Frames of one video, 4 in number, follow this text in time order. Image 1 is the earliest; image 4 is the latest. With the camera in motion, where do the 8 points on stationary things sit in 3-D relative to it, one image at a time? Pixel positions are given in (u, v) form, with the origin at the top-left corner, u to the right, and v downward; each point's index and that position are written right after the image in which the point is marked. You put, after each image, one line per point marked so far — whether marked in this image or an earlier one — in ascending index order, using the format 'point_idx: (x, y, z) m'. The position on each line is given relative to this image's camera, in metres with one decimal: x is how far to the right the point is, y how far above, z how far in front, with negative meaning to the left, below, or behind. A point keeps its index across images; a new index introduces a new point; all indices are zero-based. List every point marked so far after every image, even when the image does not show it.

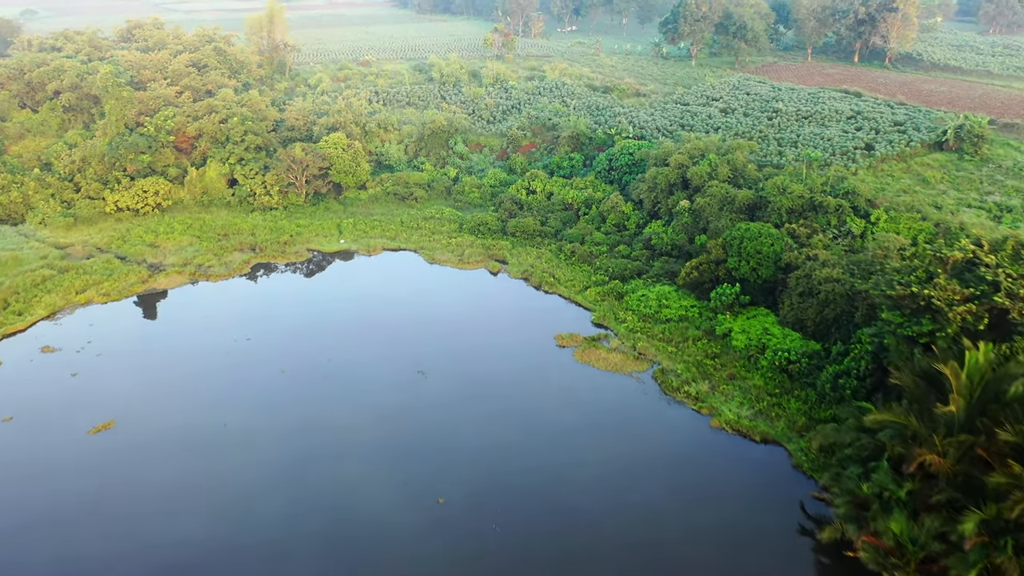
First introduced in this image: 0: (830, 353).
0: (+8.6, -1.7, +19.3) m
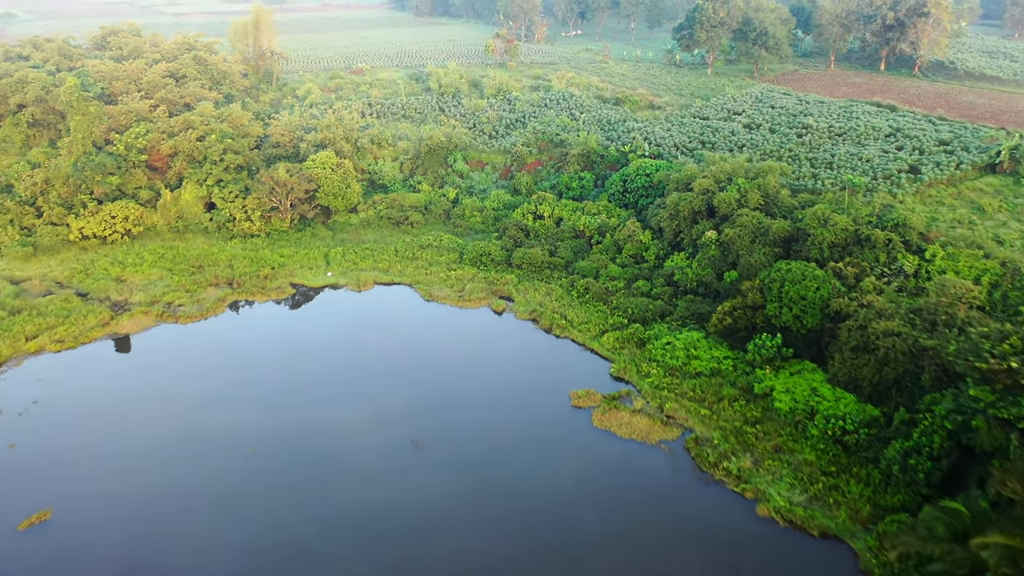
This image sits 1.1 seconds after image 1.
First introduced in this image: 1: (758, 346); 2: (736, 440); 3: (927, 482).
0: (+8.8, -3.1, +16.5) m
1: (+6.7, -1.6, +19.5) m
2: (+5.5, -3.7, +17.4) m
3: (+8.6, -4.0, +14.7) m
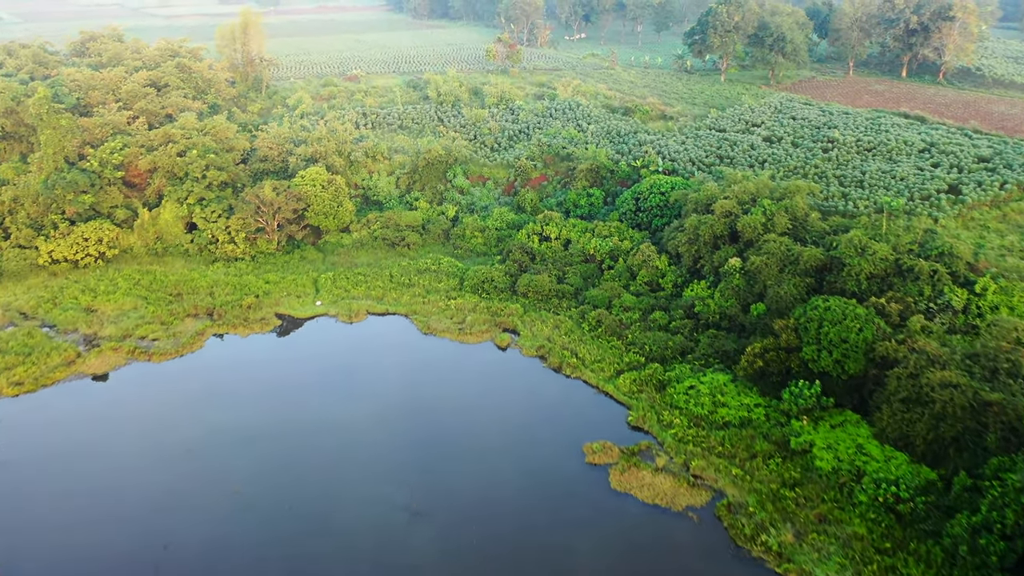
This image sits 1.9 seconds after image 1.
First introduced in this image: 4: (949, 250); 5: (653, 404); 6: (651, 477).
0: (+9.0, -4.1, +14.5) m
1: (+6.9, -2.6, +17.4) m
2: (+5.7, -4.7, +15.4) m
3: (+8.7, -5.0, +12.7) m
4: (+12.2, +1.0, +19.9) m
5: (+3.7, -3.0, +18.8) m
6: (+3.2, -4.4, +16.5) m
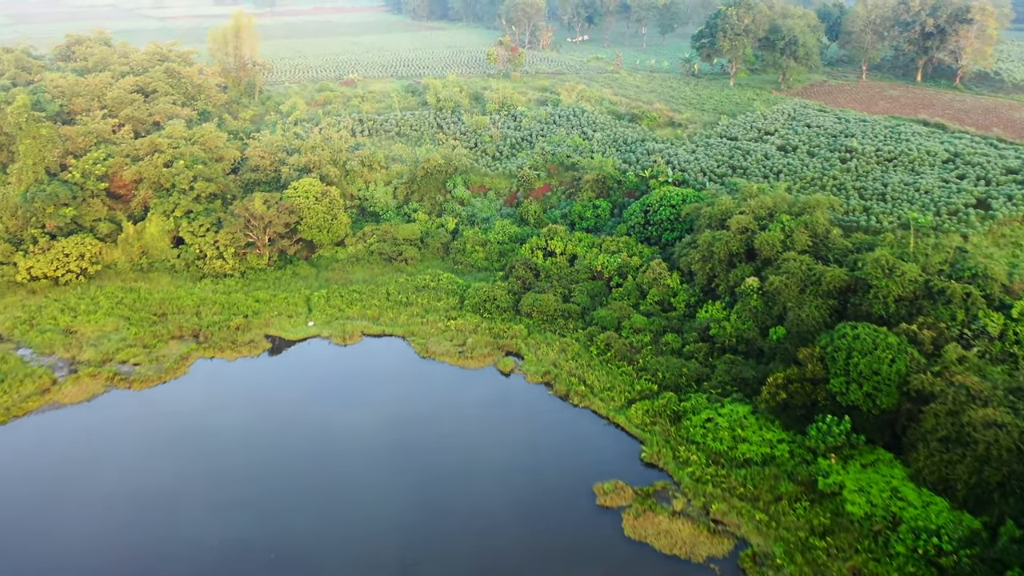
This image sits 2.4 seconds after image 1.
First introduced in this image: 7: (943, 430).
0: (+9.1, -4.7, +13.2) m
1: (+7.0, -3.2, +16.2) m
2: (+5.8, -5.3, +14.1) m
3: (+8.9, -5.6, +11.4) m
4: (+12.3, +0.4, +18.7) m
5: (+3.8, -3.7, +17.5) m
6: (+3.3, -5.0, +15.3) m
7: (+8.9, -2.9, +14.7) m
